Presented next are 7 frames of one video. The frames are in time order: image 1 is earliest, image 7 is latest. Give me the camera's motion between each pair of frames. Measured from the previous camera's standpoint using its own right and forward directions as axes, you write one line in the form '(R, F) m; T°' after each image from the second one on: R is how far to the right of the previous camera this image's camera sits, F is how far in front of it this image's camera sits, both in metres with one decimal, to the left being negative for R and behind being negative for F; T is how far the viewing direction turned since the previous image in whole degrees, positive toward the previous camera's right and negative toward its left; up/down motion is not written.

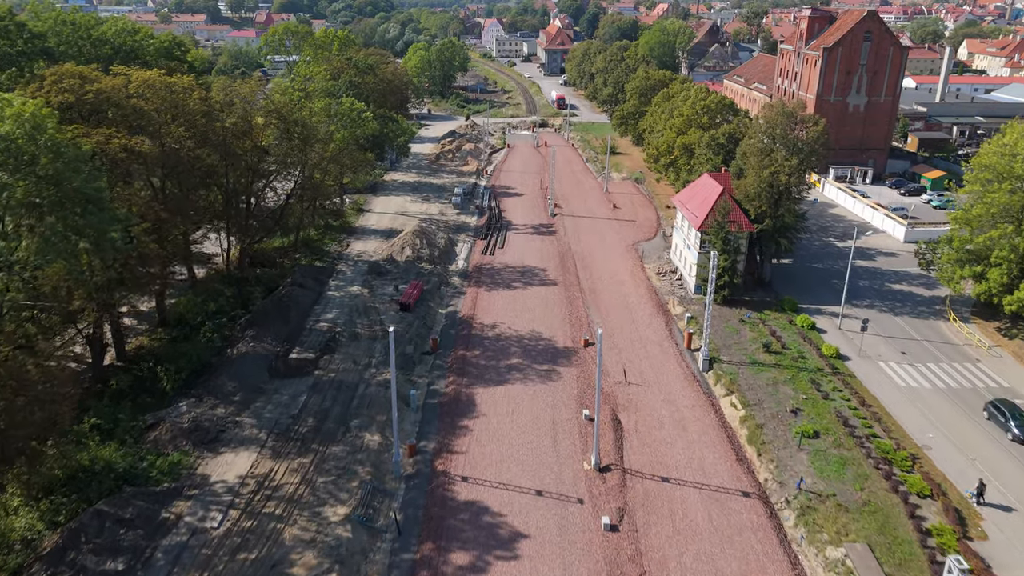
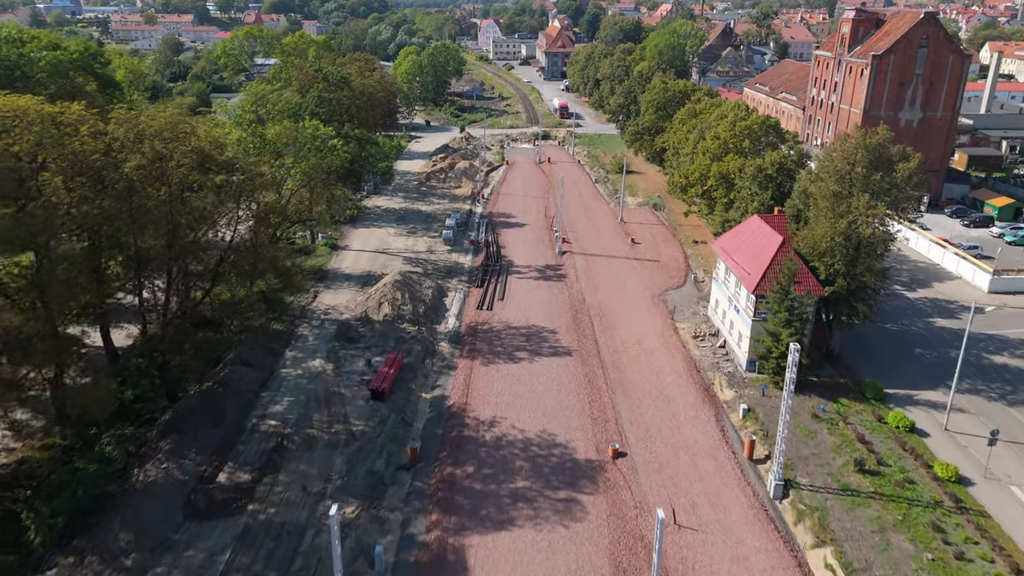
(-0.3, +8.3) m; 0°
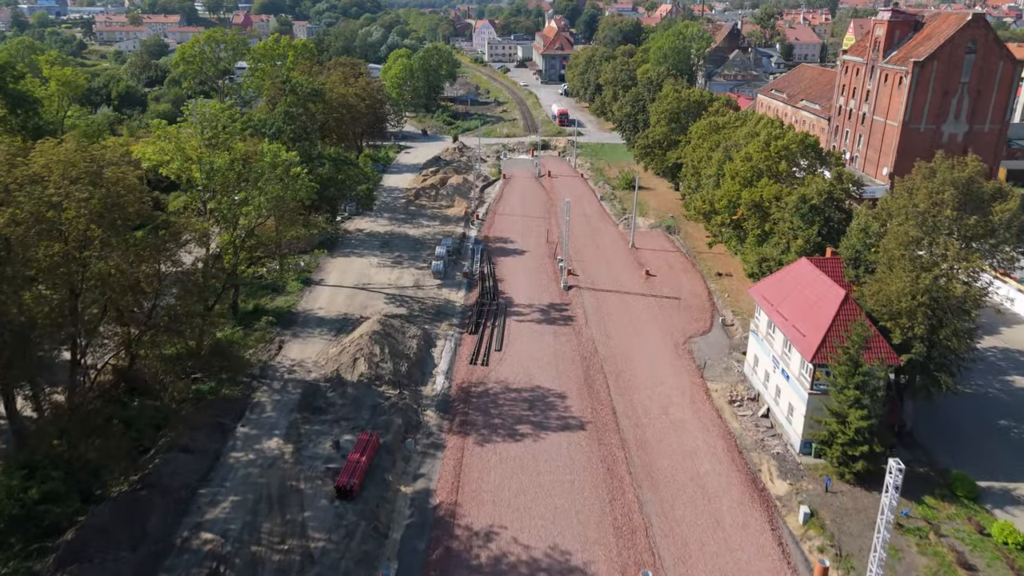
(-0.2, +5.8) m; 0°
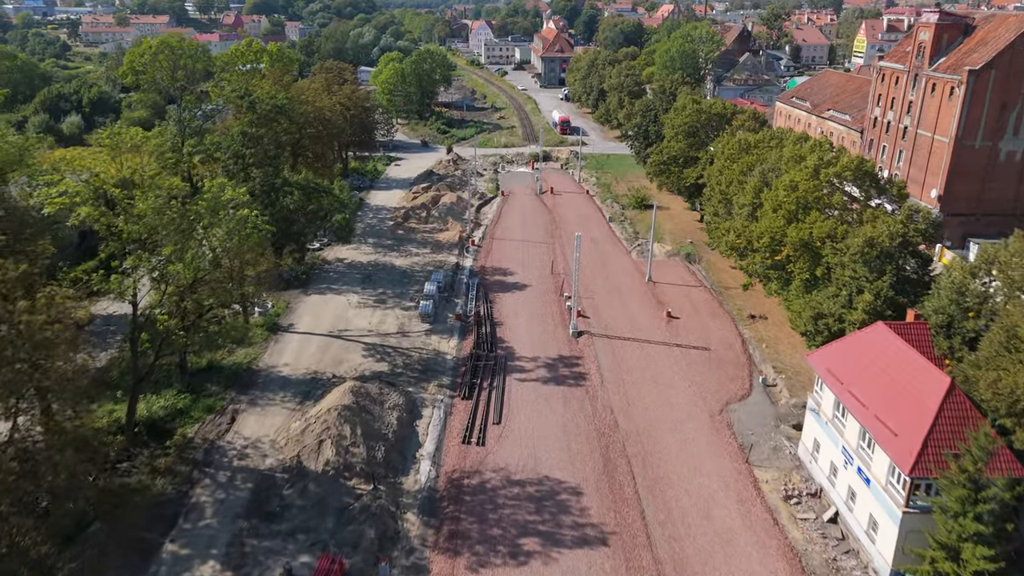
(-0.2, +5.8) m; 0°
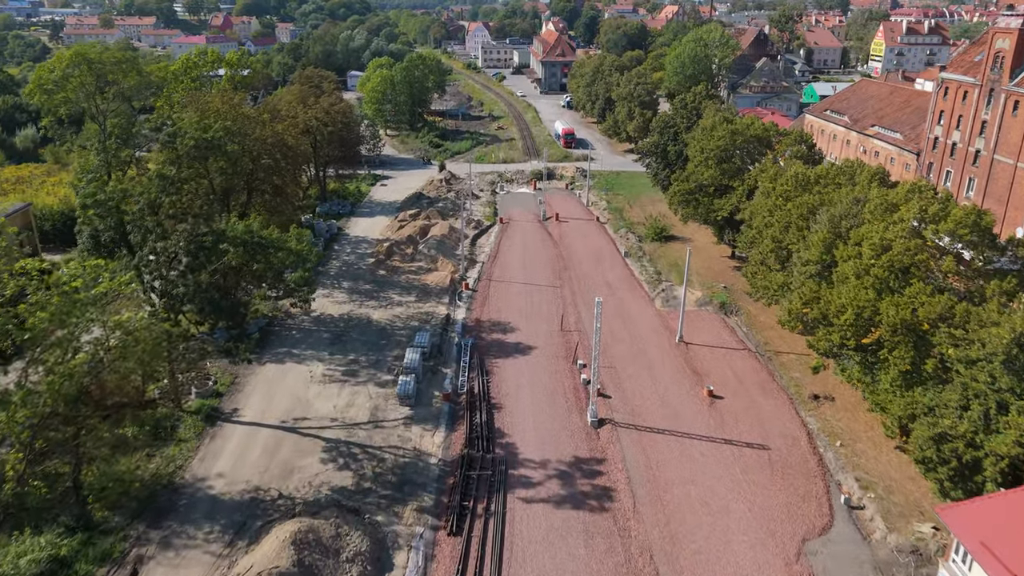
(-0.2, +7.5) m; 0°
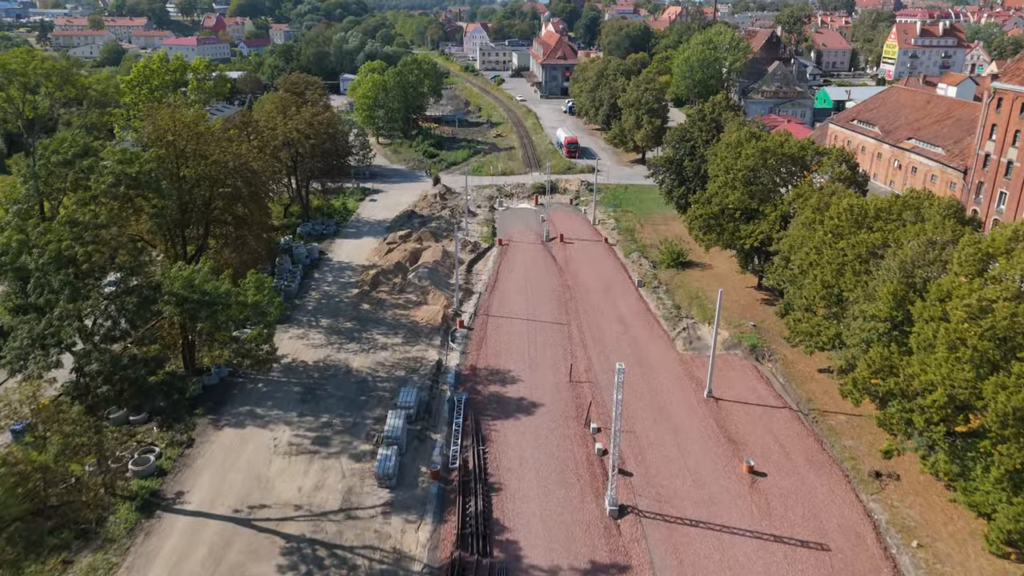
(-0.1, +4.9) m; 0°
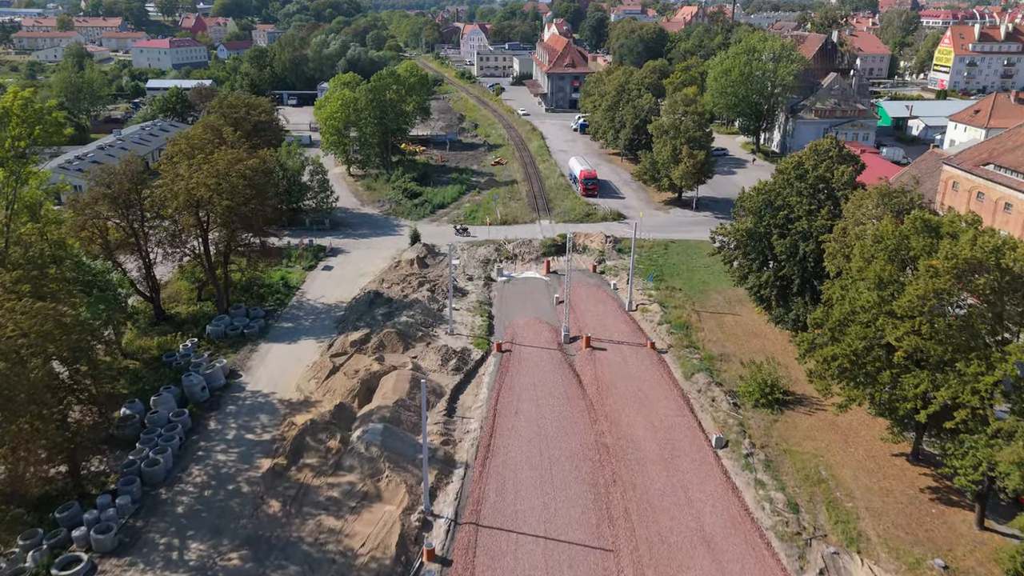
(-0.3, +15.4) m; 0°
